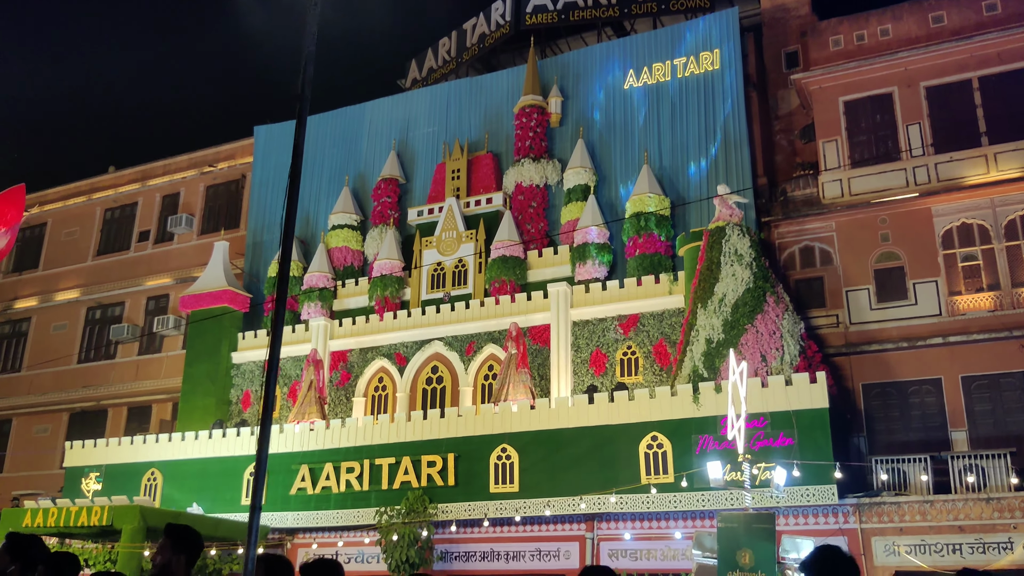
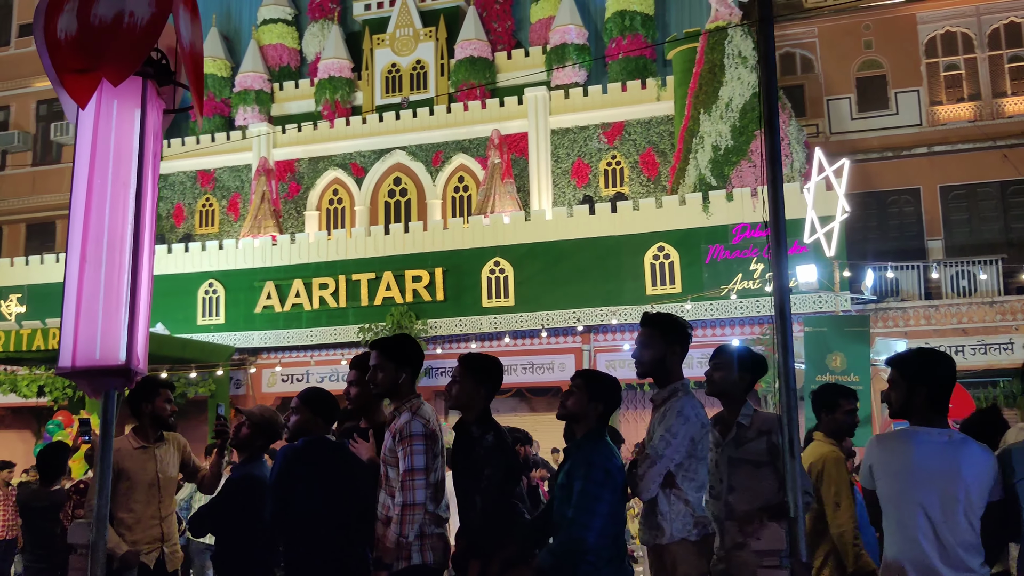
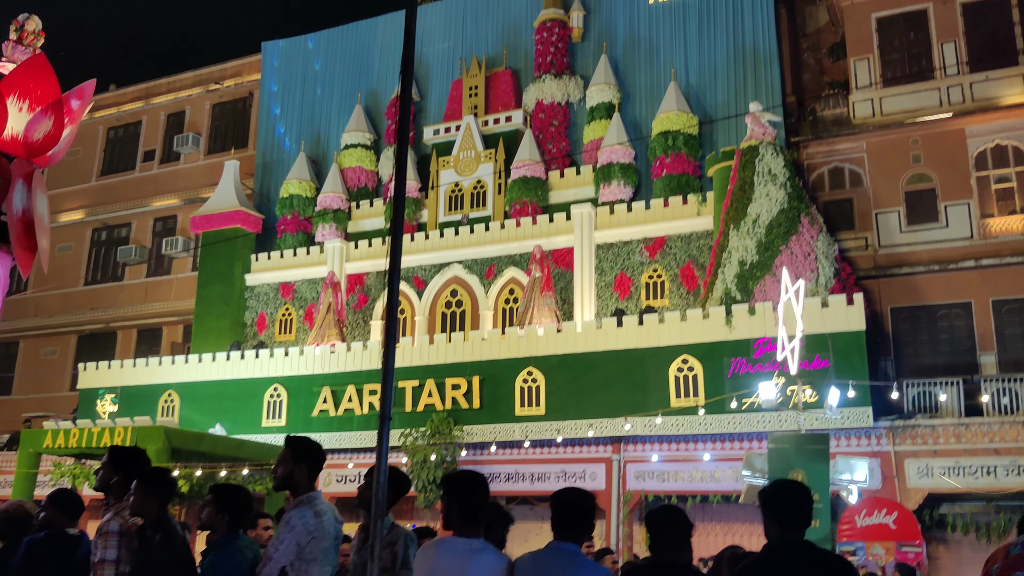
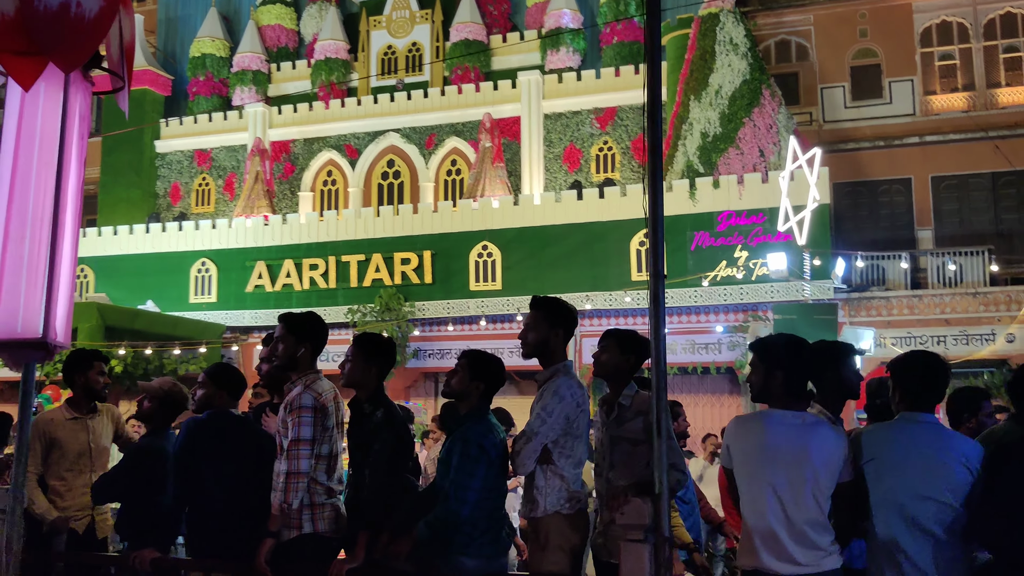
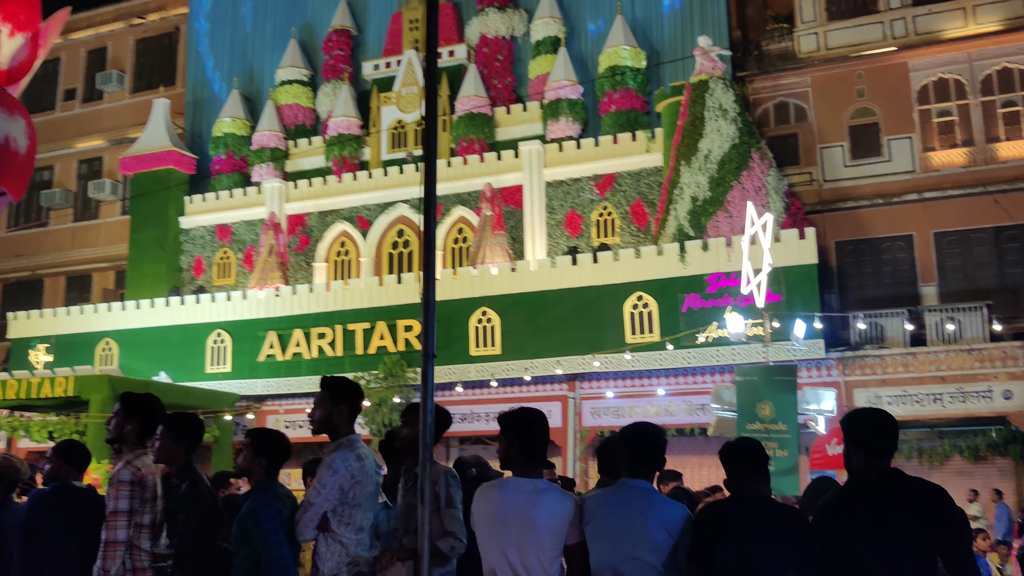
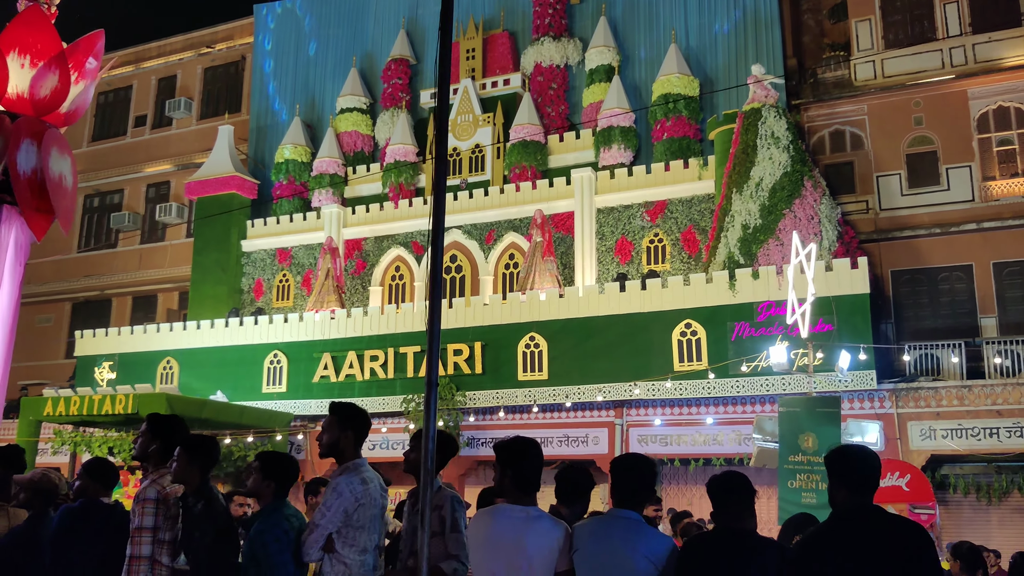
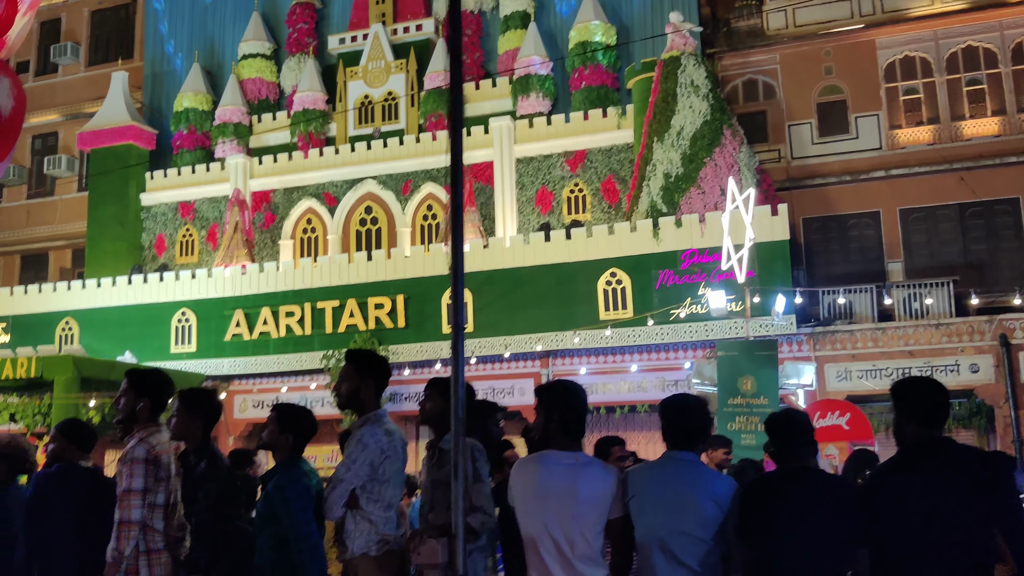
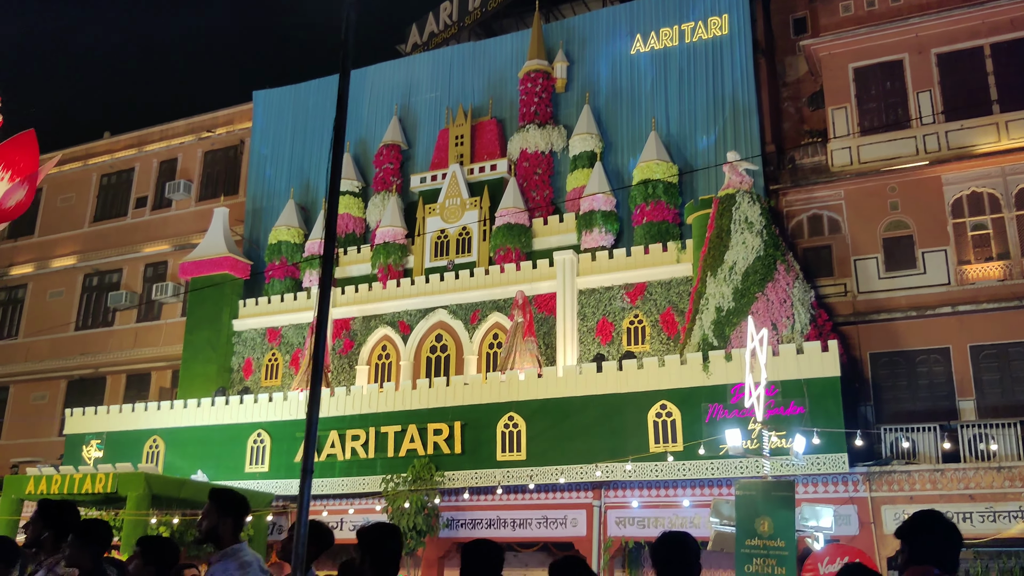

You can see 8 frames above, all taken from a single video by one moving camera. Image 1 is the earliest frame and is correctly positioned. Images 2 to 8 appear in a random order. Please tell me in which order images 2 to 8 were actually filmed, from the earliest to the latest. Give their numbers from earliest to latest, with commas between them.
8, 3, 6, 5, 7, 4, 2
